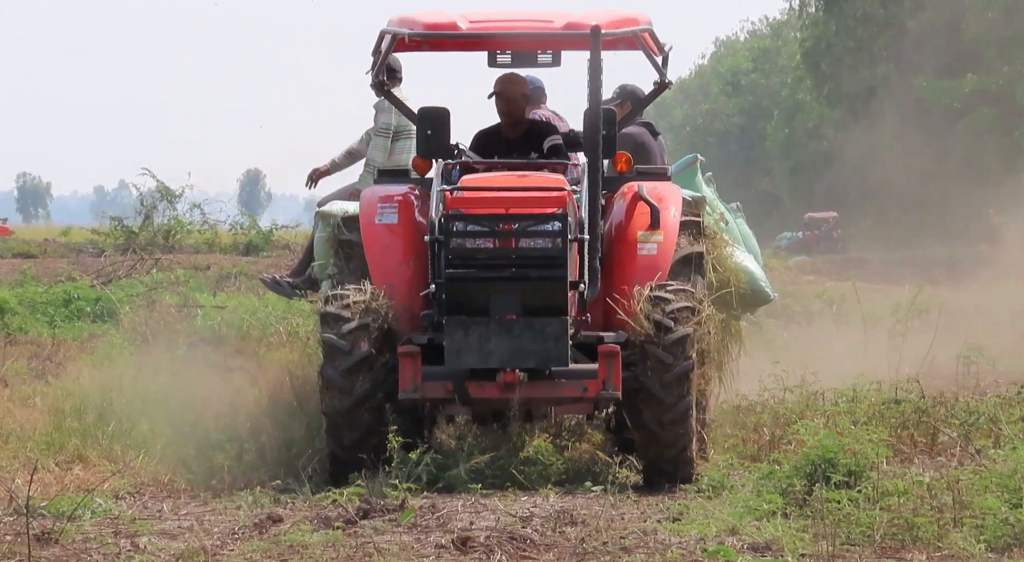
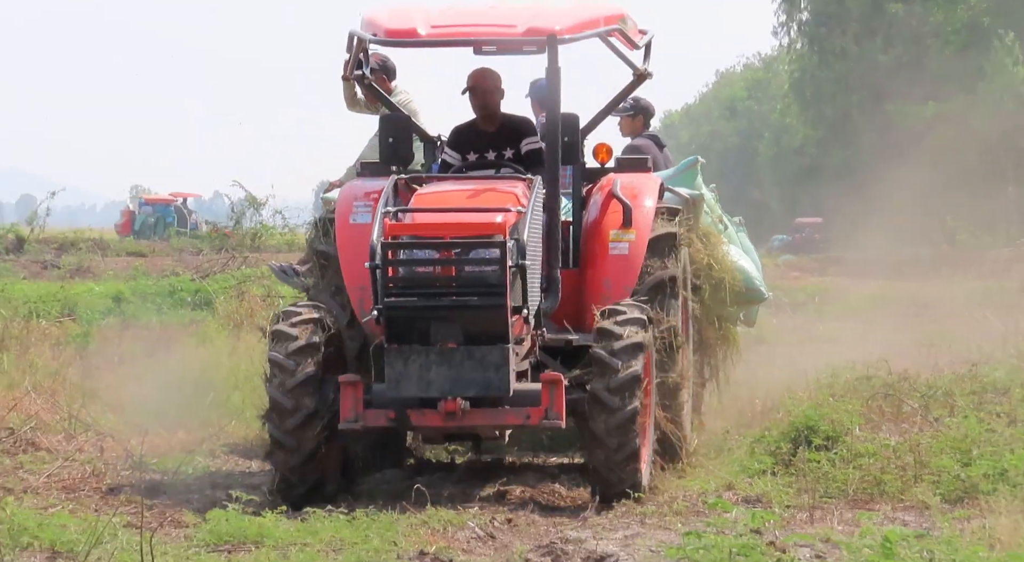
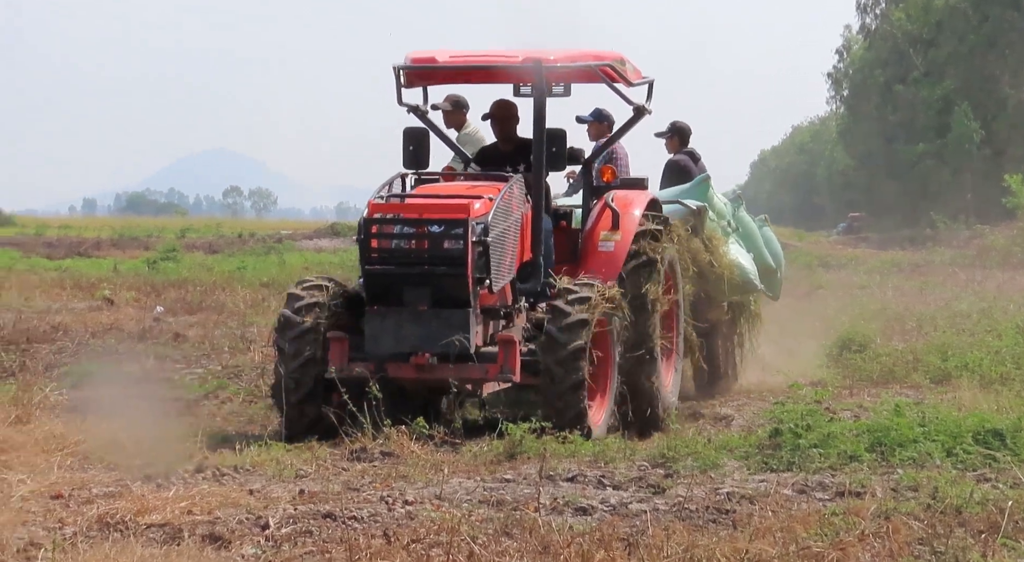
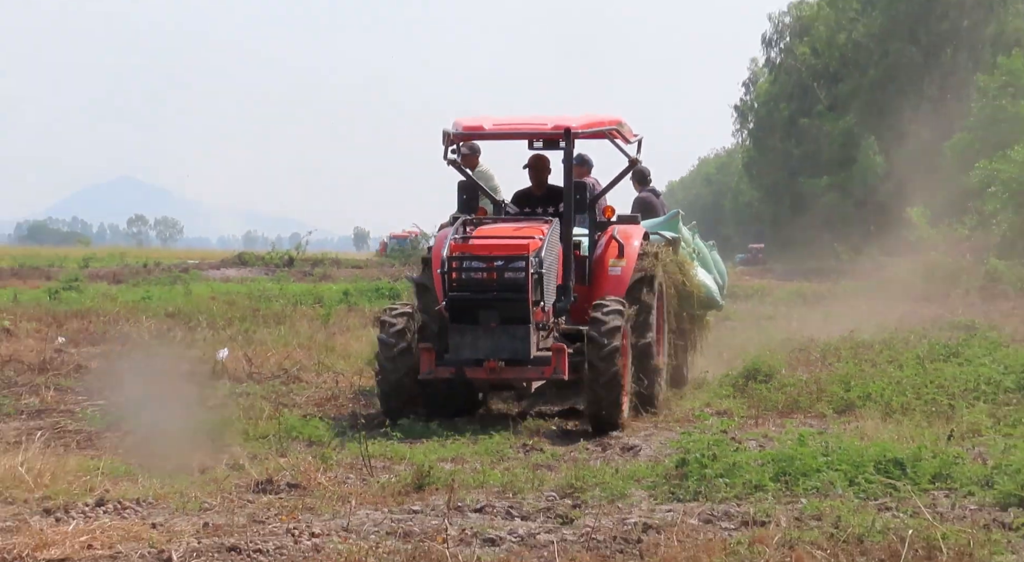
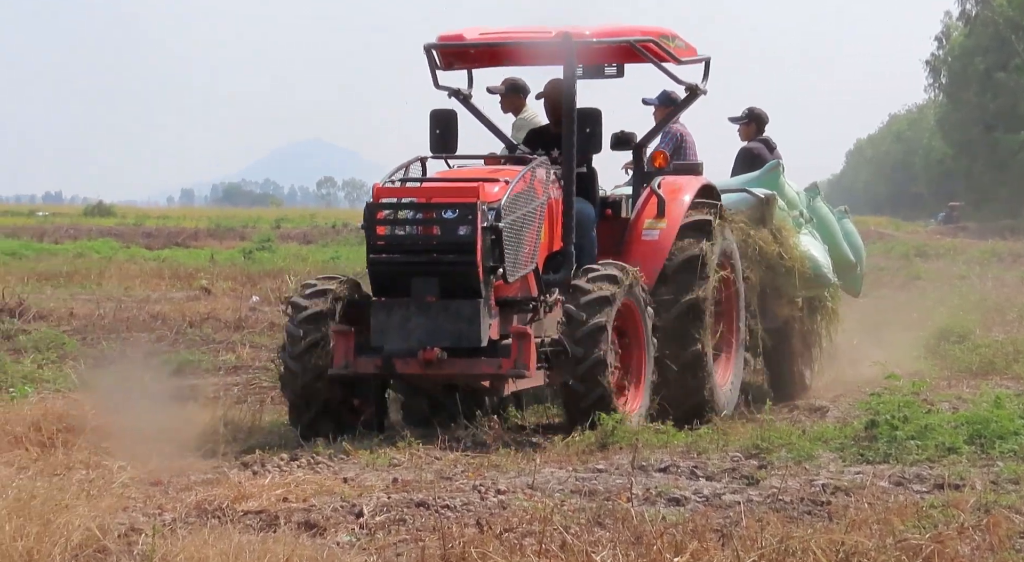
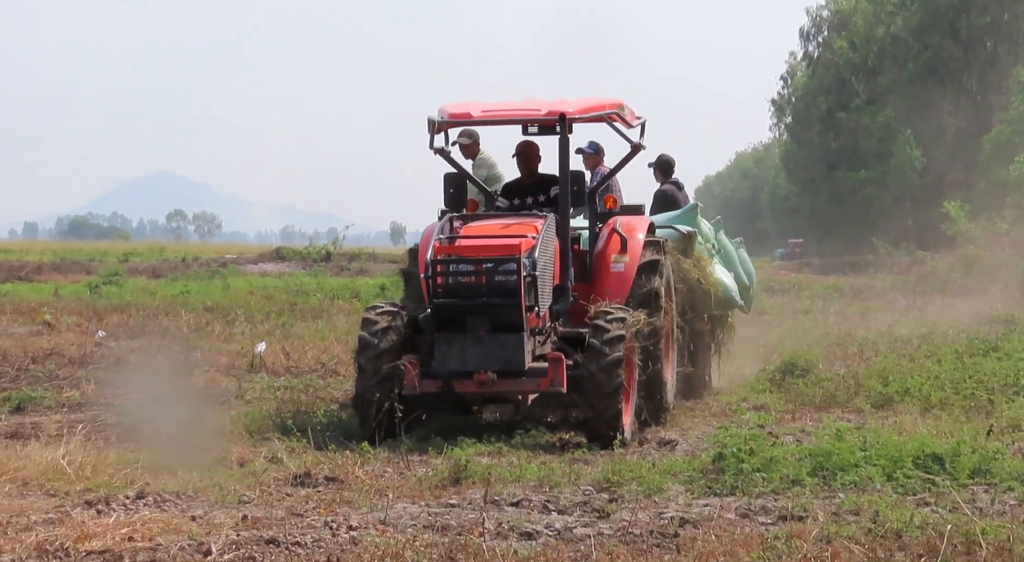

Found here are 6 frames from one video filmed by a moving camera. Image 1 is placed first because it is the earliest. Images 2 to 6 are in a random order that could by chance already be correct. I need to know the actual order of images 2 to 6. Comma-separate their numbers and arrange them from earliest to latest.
2, 4, 6, 3, 5
